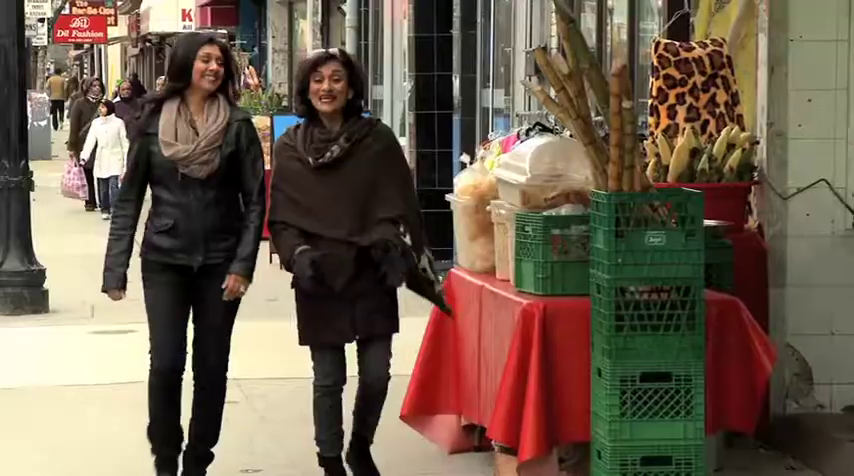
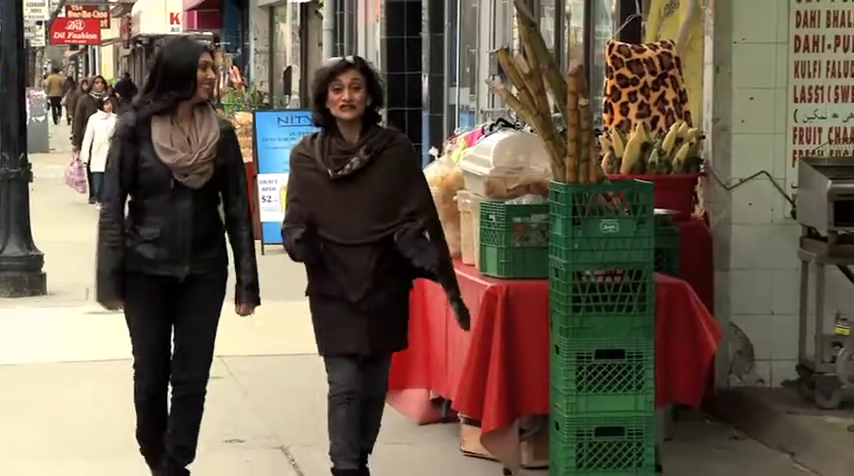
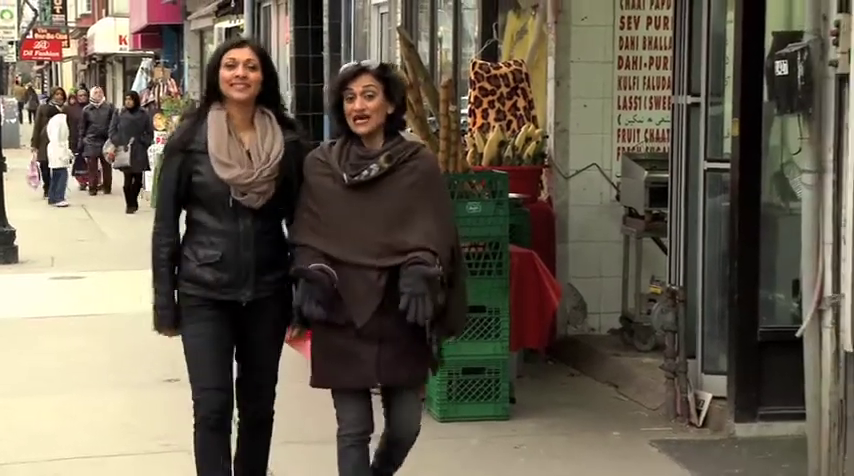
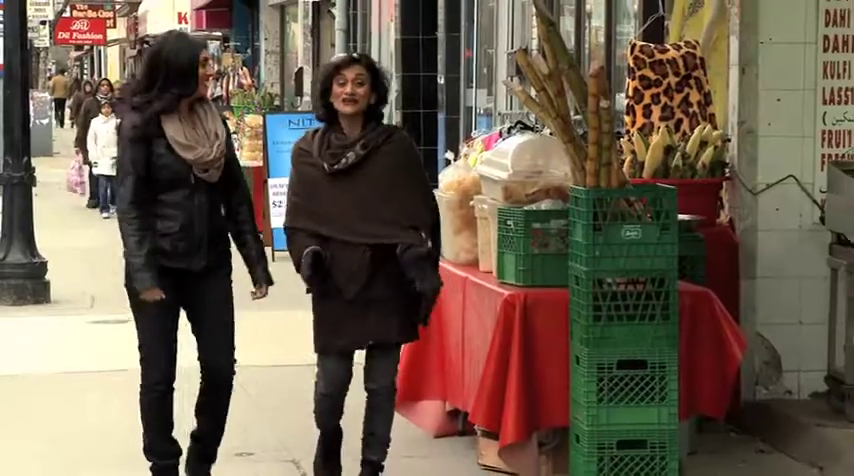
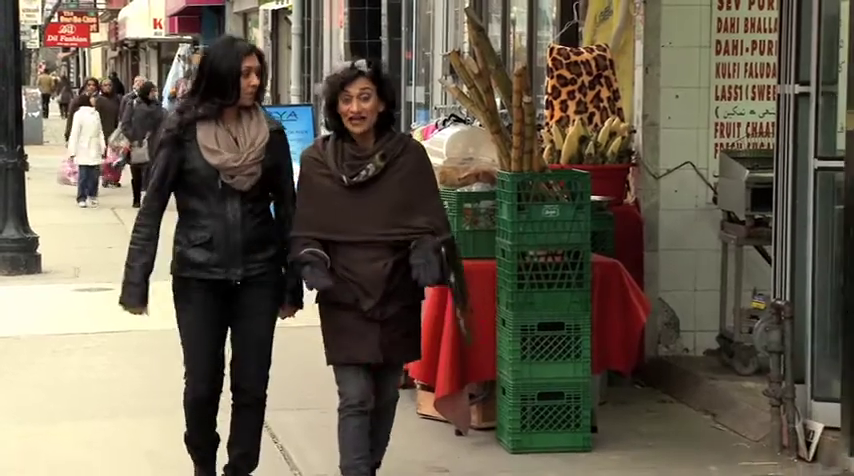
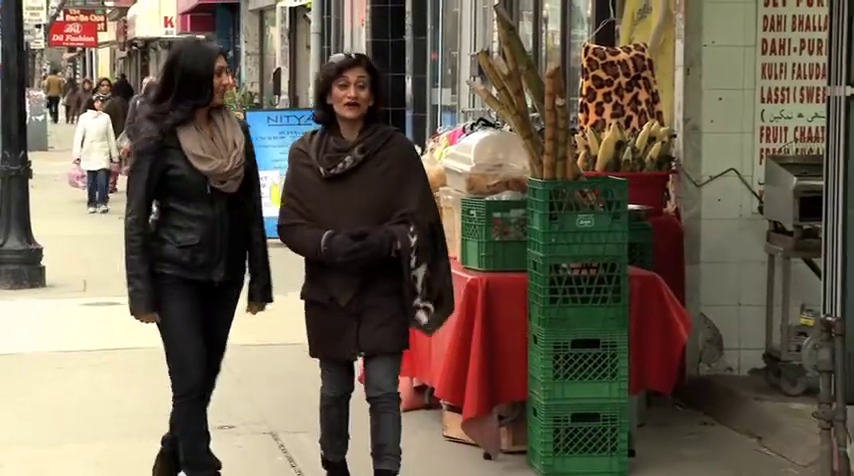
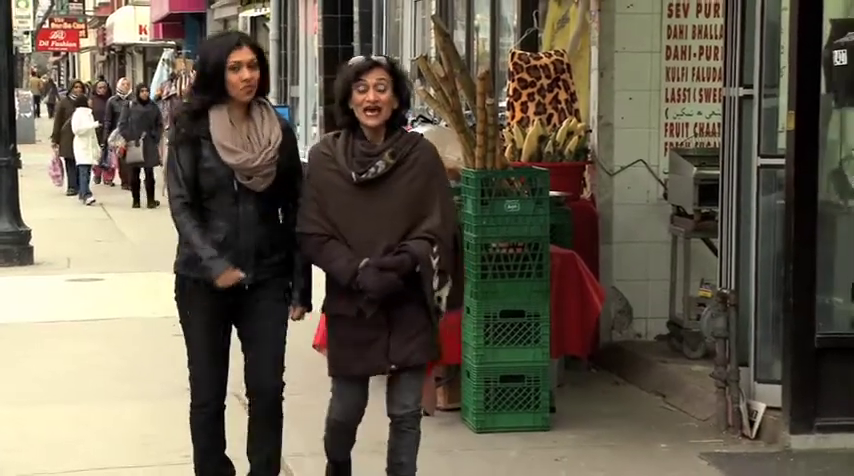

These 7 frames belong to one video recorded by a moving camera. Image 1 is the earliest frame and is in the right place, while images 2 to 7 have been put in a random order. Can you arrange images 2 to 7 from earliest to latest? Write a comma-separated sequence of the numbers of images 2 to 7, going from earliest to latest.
4, 2, 6, 5, 7, 3
